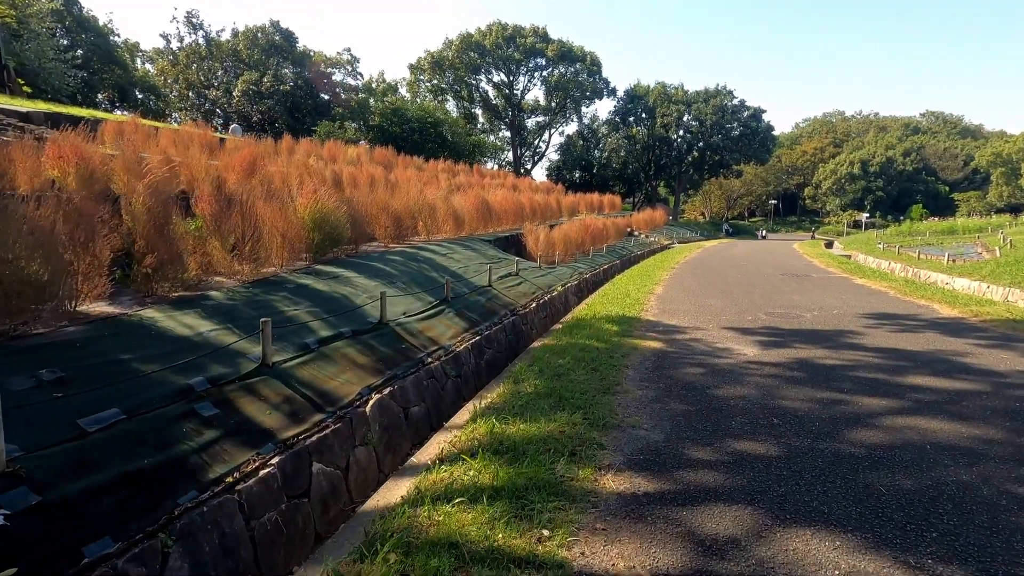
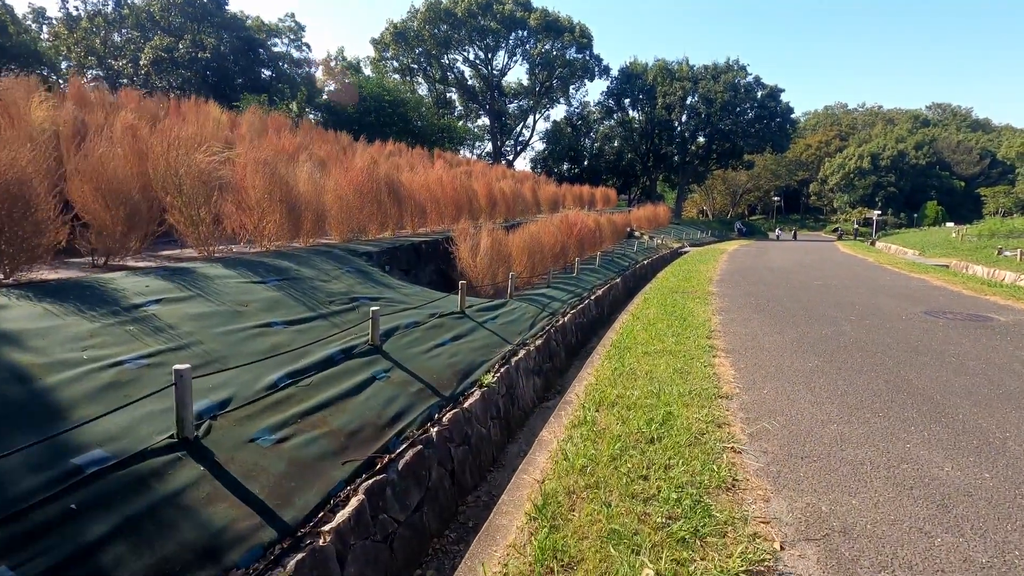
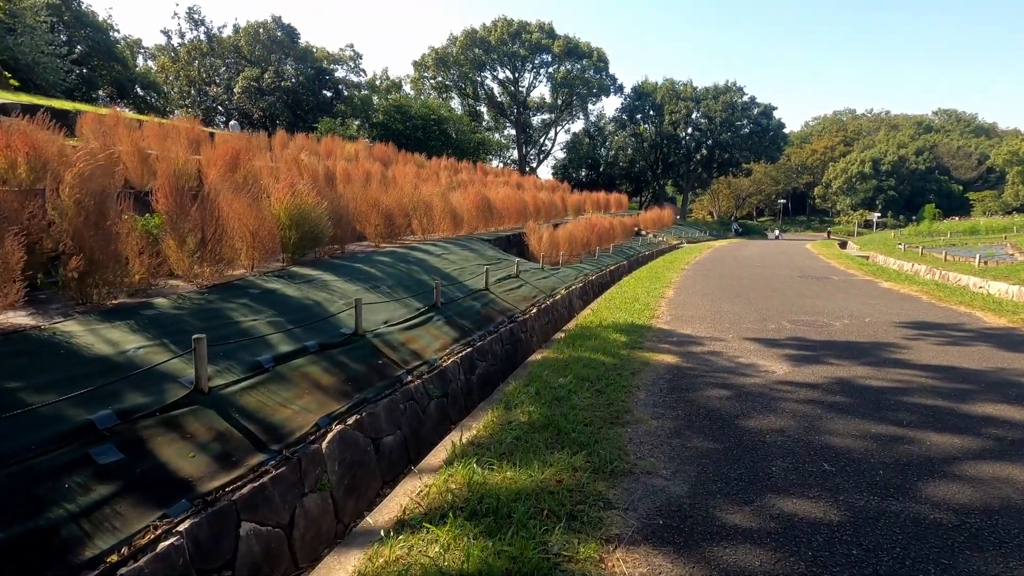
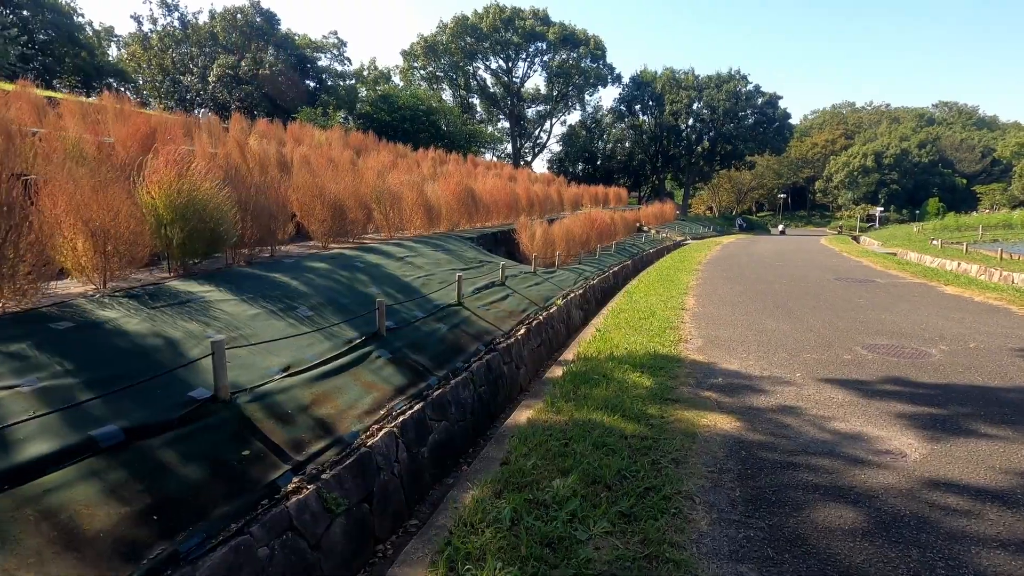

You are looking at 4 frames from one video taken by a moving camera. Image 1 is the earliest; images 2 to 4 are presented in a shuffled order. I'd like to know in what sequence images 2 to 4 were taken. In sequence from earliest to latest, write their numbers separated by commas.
3, 4, 2
